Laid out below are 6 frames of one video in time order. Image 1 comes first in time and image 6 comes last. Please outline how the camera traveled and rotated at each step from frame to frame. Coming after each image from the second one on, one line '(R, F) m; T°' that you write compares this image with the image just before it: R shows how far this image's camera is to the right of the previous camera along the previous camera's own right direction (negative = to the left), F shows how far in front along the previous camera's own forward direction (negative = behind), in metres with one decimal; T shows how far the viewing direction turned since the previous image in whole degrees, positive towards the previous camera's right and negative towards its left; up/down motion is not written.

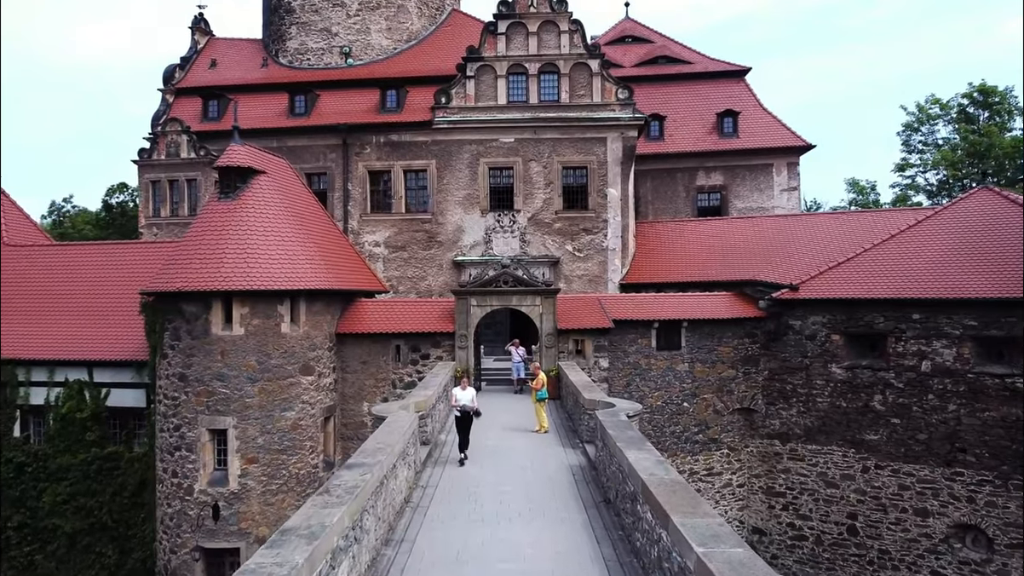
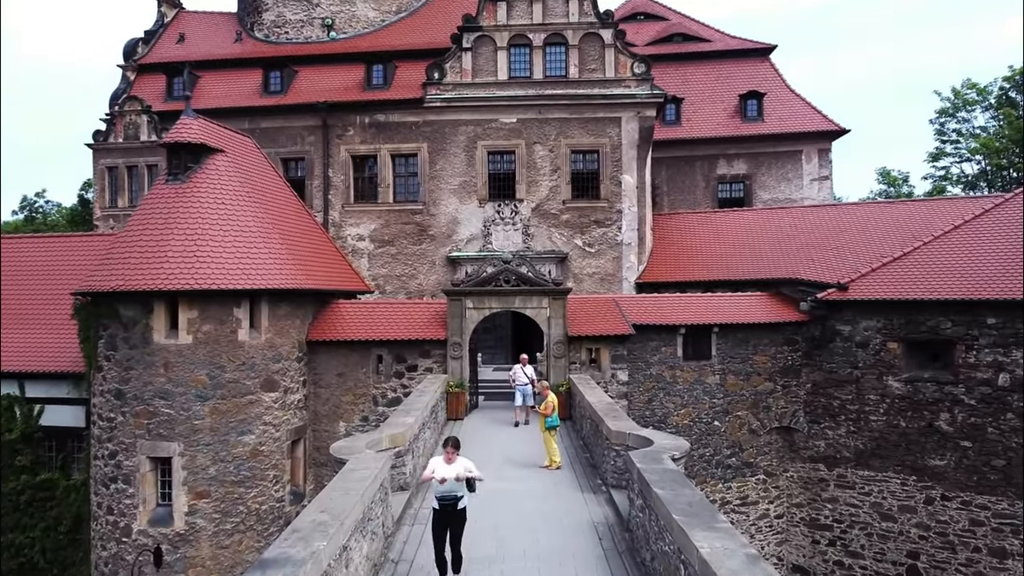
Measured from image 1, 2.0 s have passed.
(0.0, +2.3) m; 0°
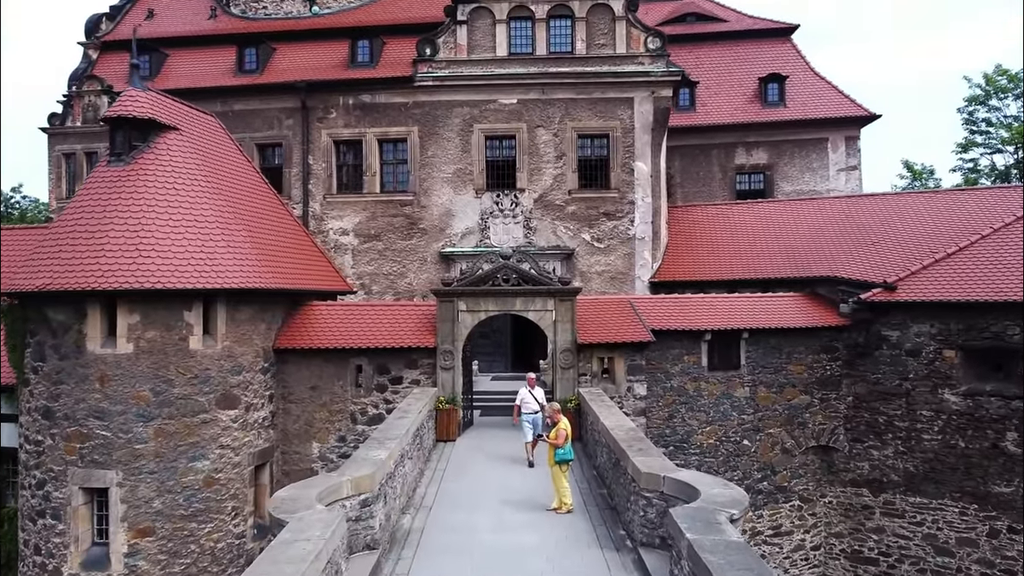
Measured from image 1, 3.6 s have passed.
(0.0, +1.7) m; 0°
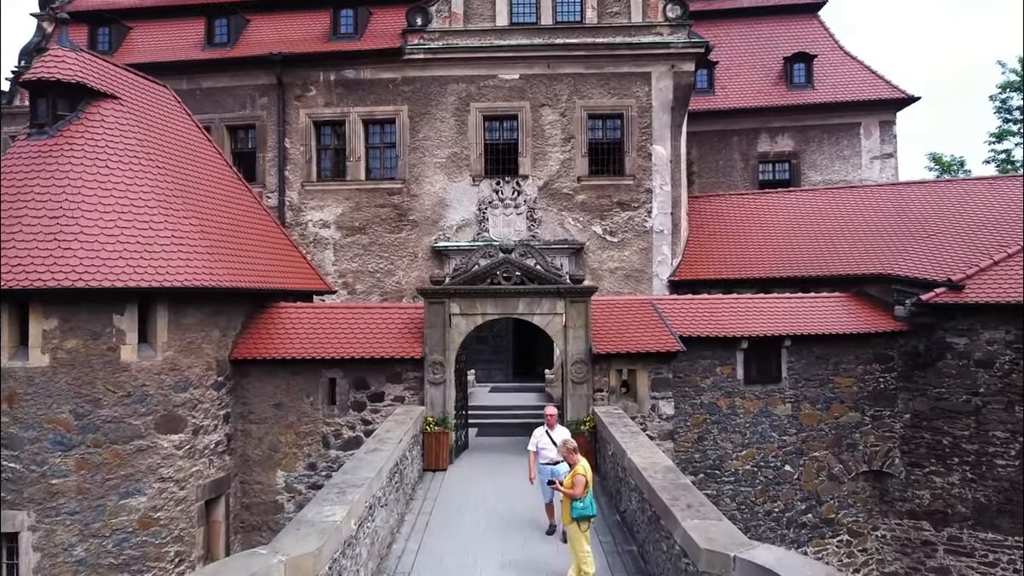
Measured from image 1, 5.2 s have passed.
(0.0, +1.7) m; 0°
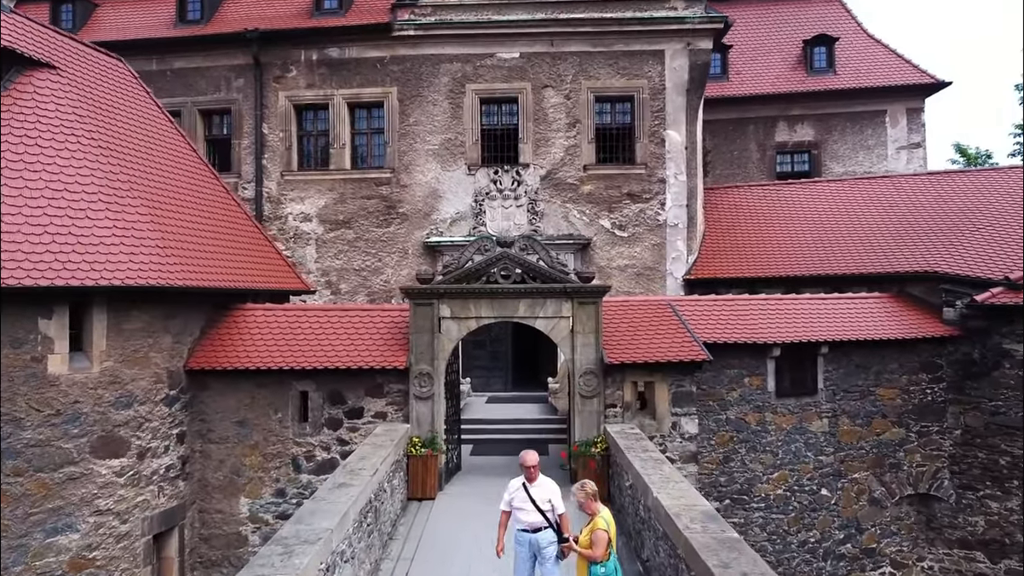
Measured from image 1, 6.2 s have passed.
(0.0, +1.2) m; 0°
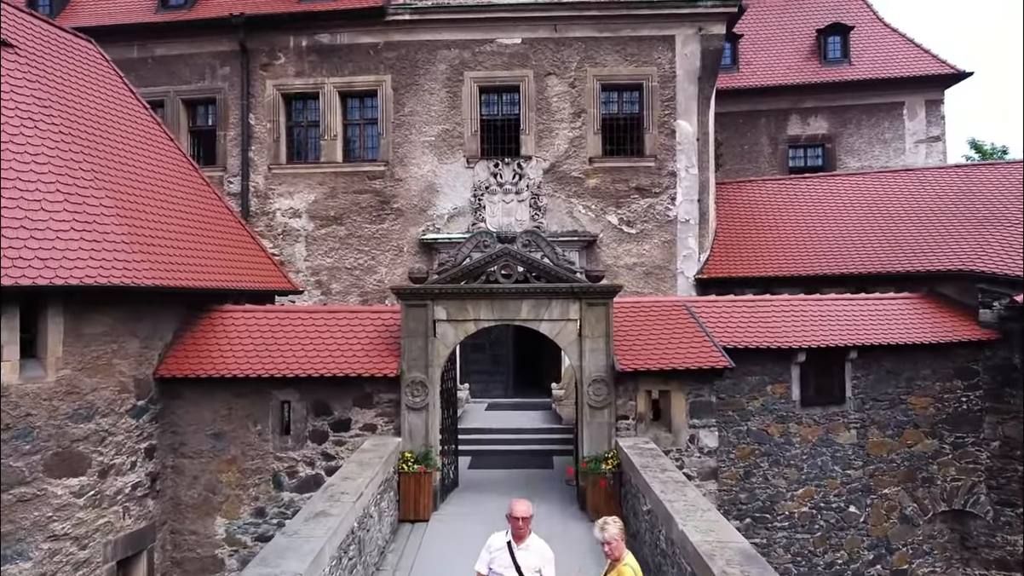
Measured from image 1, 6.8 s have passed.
(0.0, +0.7) m; 0°
